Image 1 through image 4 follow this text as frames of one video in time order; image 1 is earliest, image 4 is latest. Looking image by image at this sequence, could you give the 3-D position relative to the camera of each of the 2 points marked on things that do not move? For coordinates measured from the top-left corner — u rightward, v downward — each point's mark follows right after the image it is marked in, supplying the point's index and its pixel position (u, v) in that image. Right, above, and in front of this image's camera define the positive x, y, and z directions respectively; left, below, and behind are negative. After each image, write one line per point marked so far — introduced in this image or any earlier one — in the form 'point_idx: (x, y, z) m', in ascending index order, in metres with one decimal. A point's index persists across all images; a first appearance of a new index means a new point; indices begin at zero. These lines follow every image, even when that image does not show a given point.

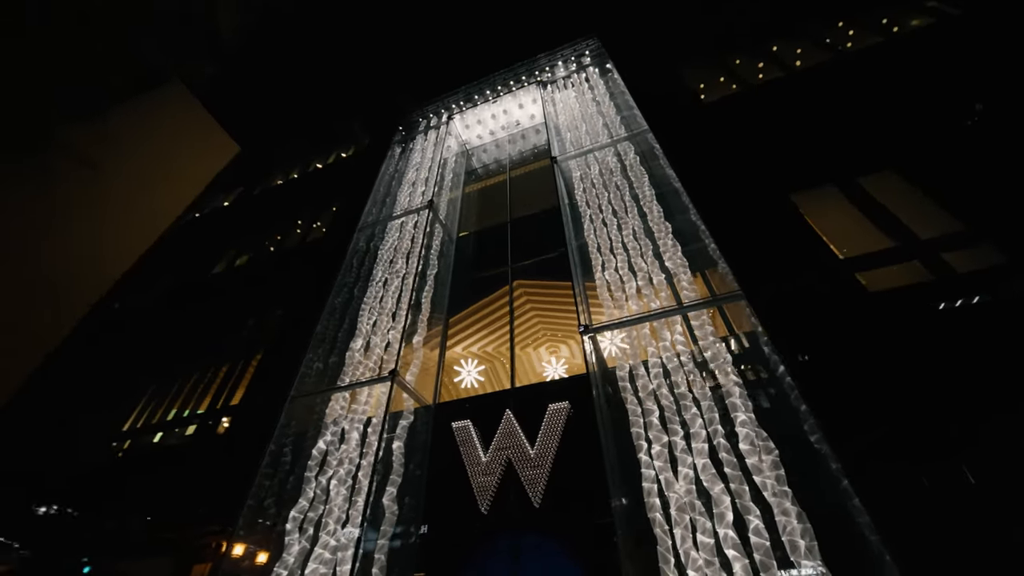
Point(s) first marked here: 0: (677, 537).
0: (+1.1, -1.8, +2.8) m
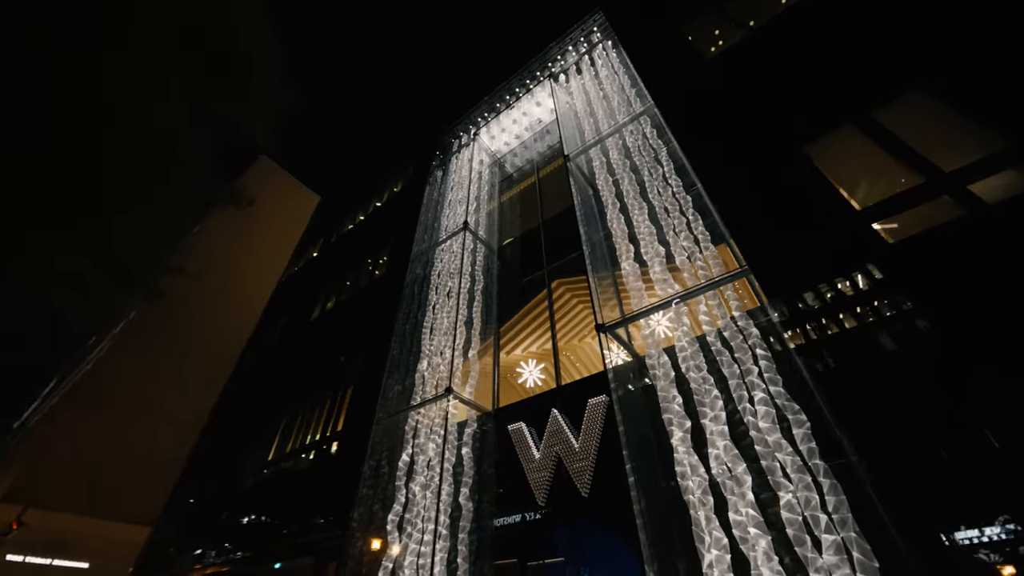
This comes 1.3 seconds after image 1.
0: (+1.4, -1.7, +3.0) m
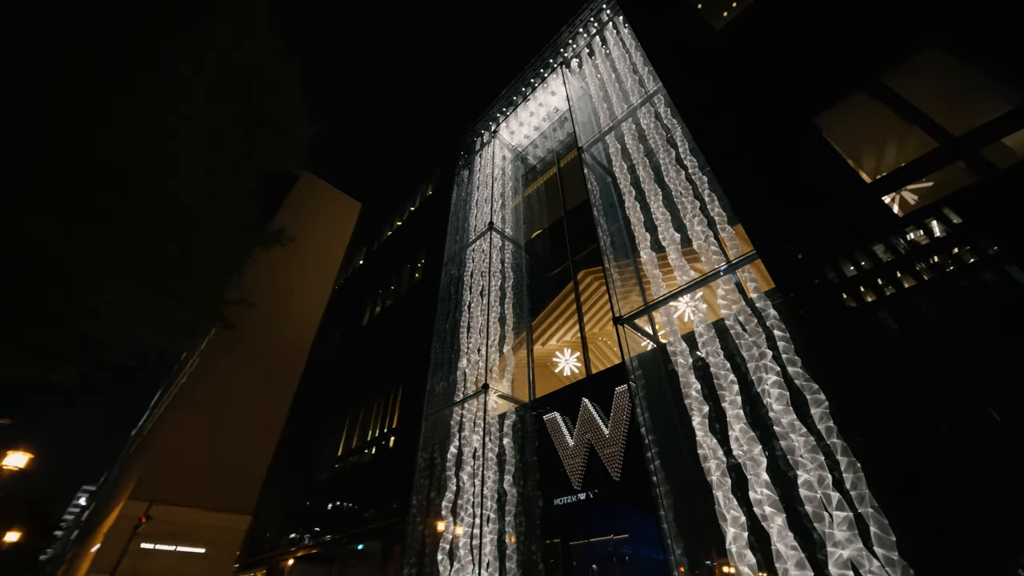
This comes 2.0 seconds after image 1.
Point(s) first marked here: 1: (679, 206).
0: (+1.6, -1.6, +3.1) m
1: (+1.9, +1.0, +4.9) m
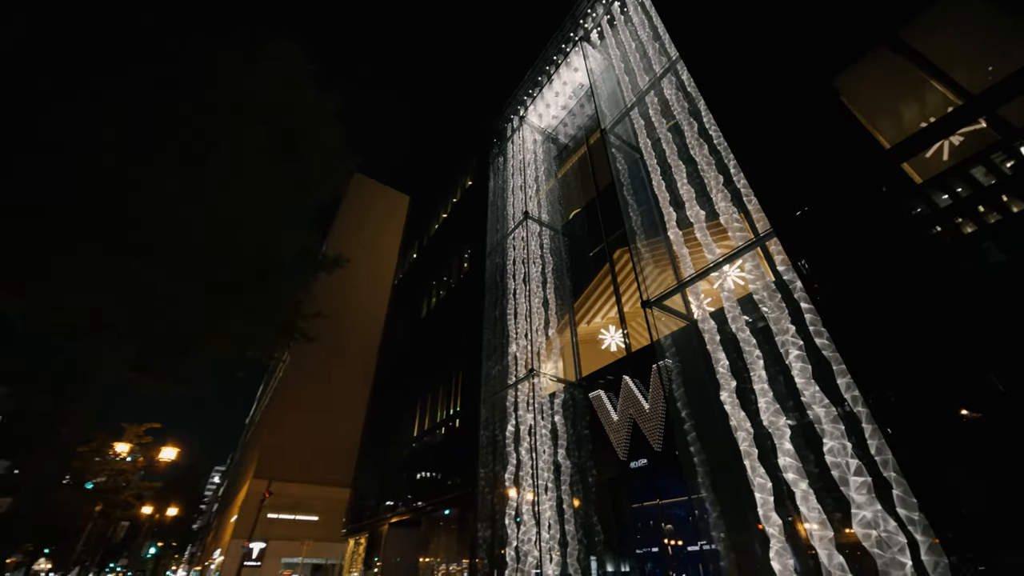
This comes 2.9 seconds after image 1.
0: (+2.0, -1.5, +3.4) m
1: (+2.3, +1.3, +4.9) m
